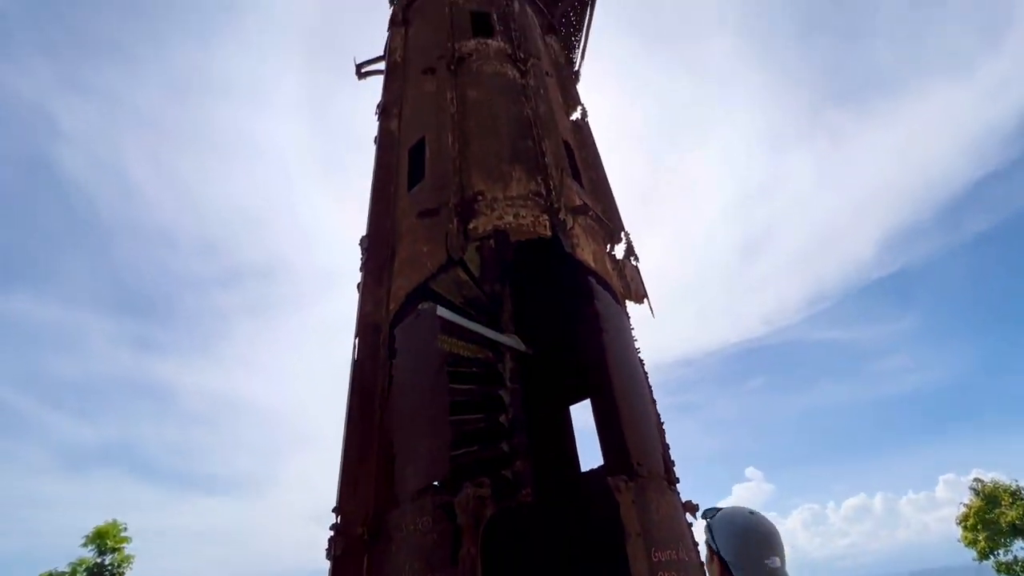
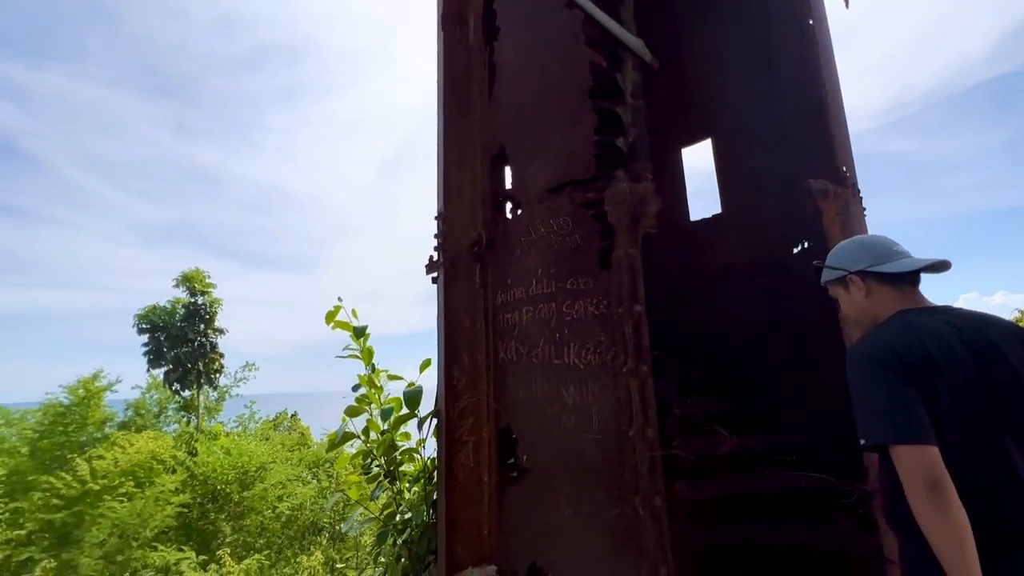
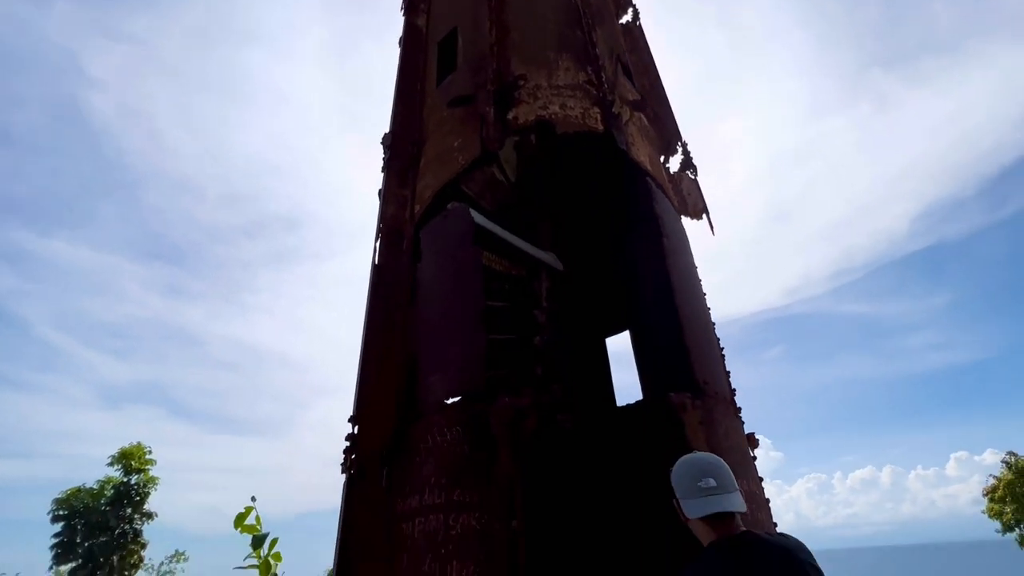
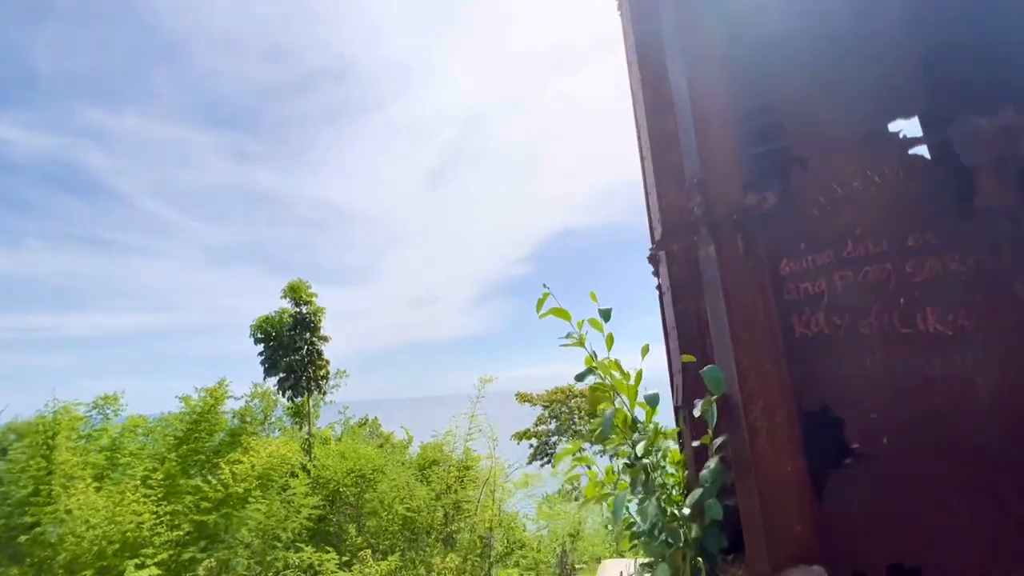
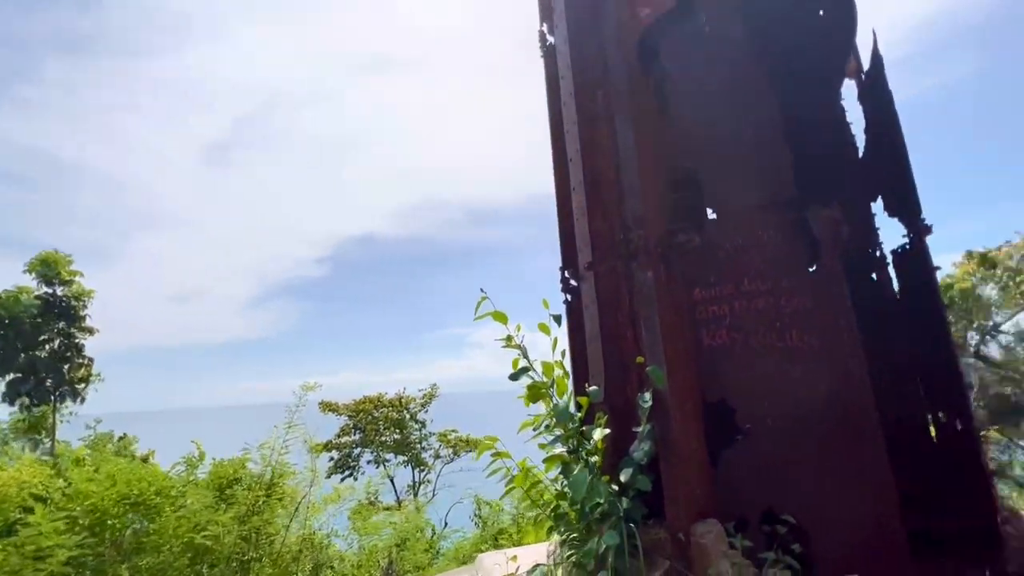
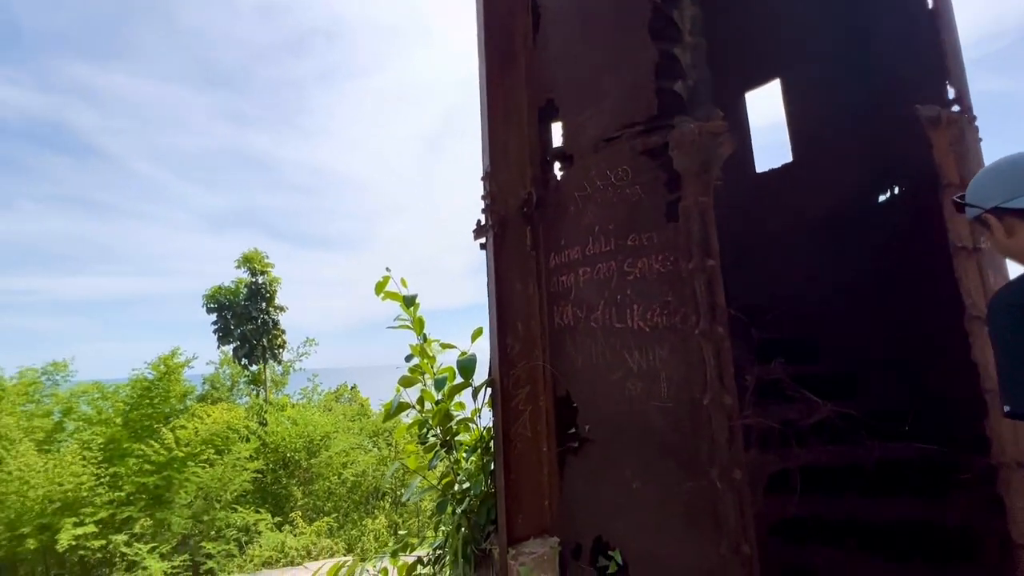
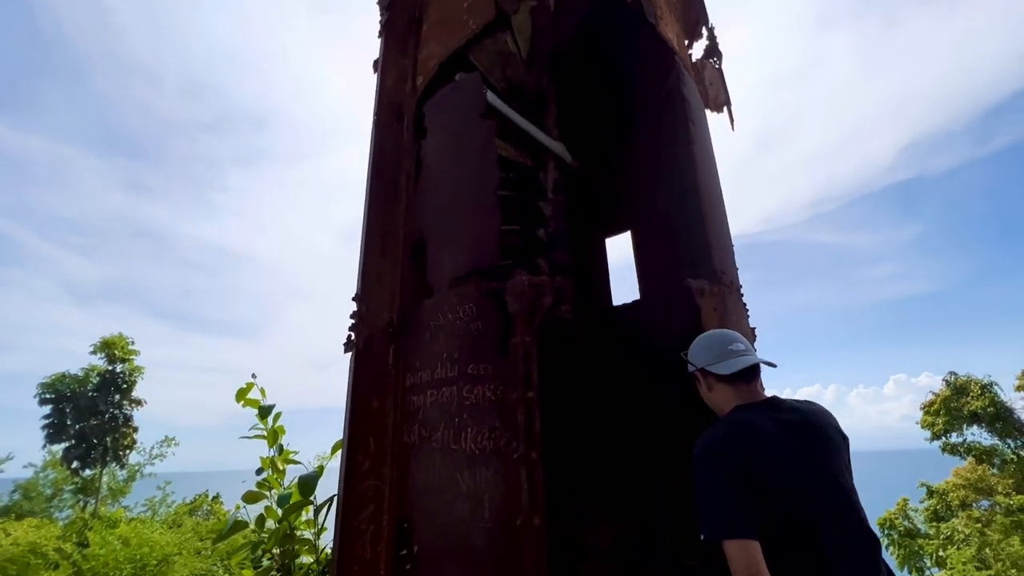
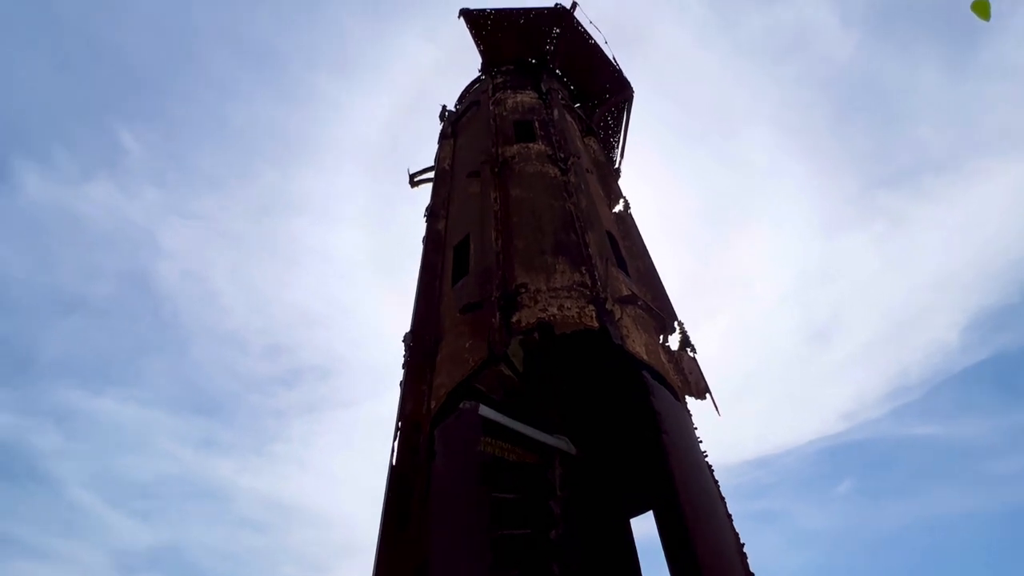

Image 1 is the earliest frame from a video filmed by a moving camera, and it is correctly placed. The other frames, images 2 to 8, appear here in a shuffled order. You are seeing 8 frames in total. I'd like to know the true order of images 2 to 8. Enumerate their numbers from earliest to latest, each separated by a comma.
8, 3, 7, 2, 6, 4, 5
